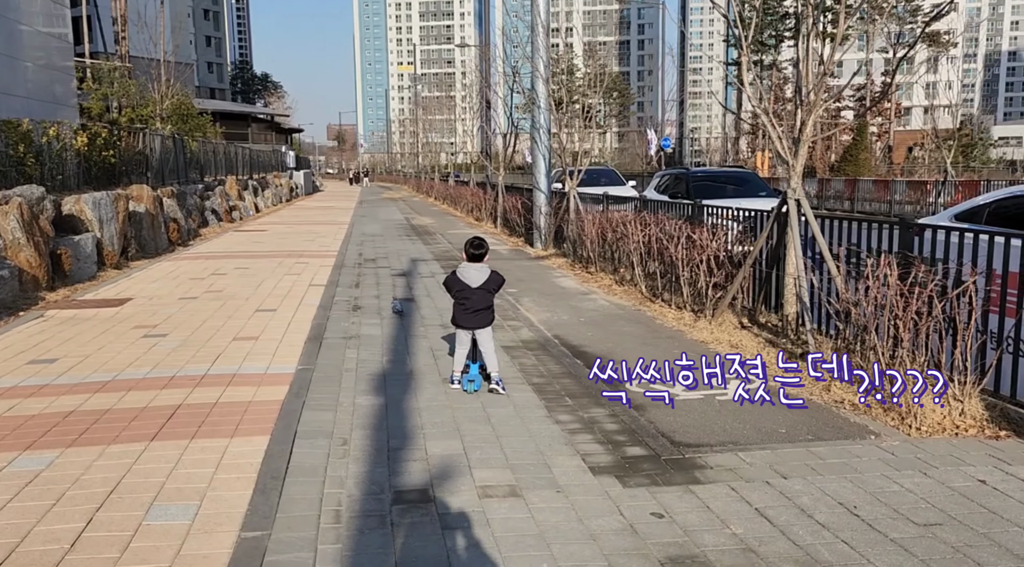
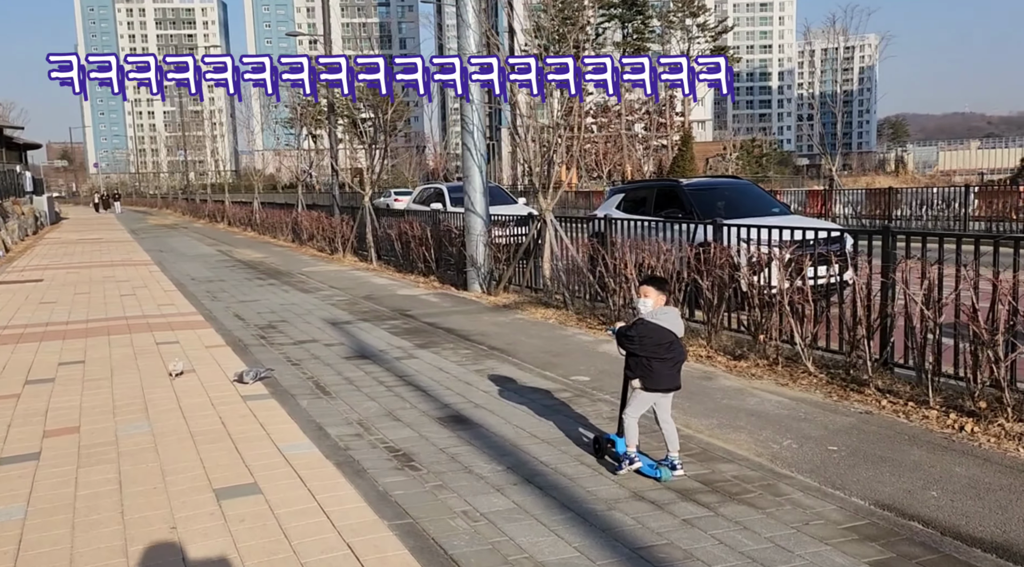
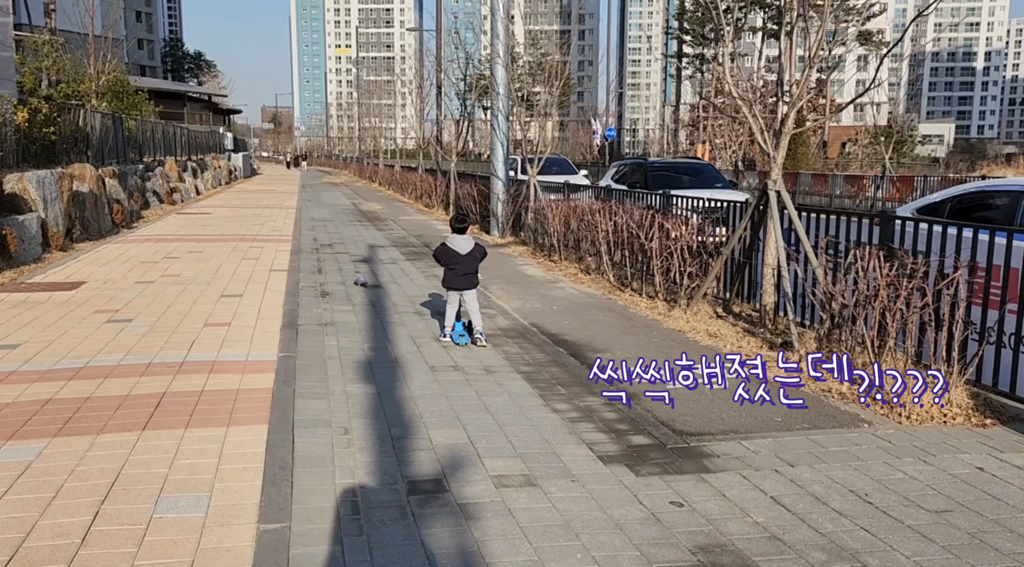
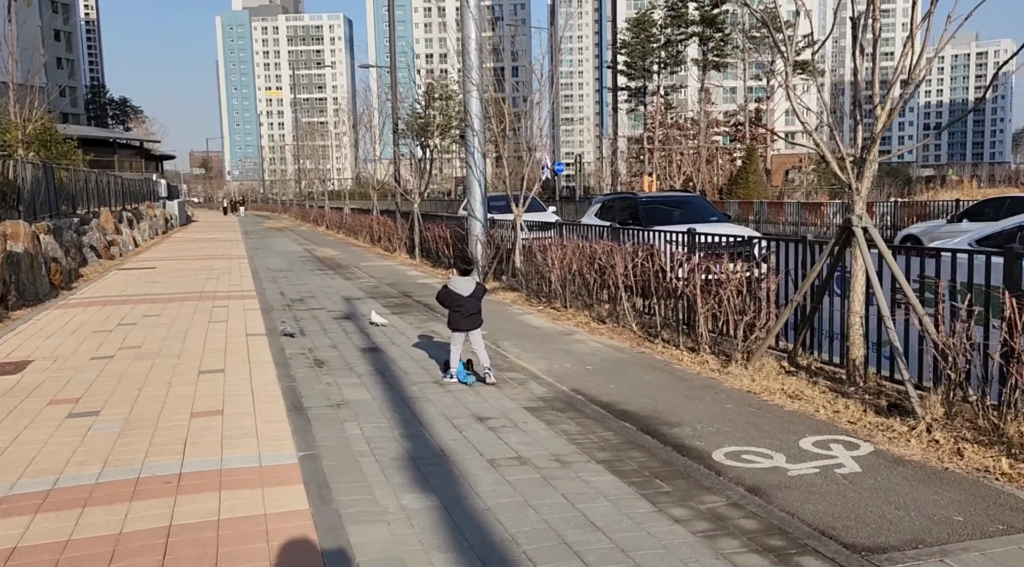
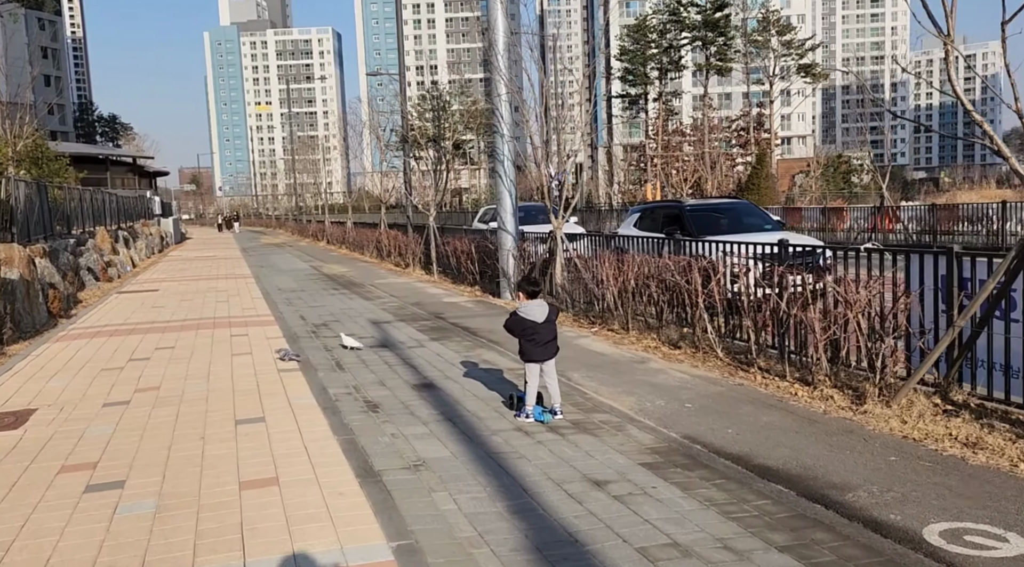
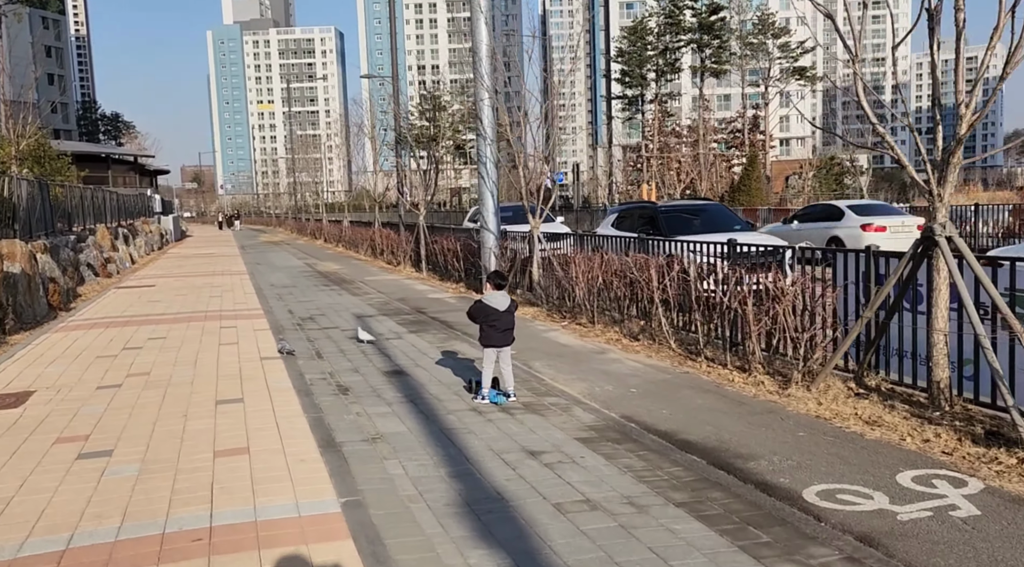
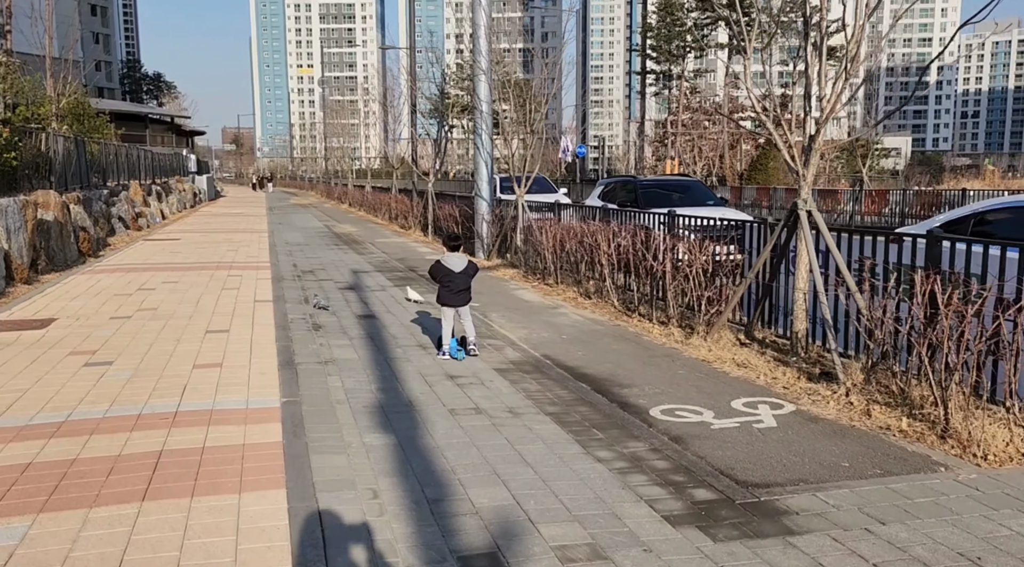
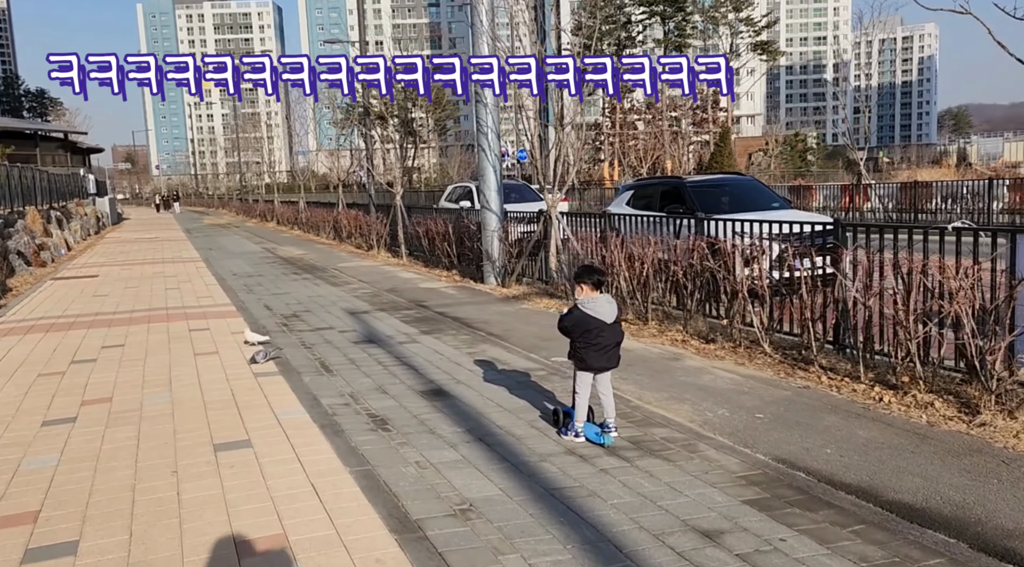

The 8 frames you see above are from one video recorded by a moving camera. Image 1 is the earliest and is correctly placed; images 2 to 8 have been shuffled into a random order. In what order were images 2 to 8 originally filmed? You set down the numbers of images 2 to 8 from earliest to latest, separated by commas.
3, 7, 4, 6, 5, 8, 2
